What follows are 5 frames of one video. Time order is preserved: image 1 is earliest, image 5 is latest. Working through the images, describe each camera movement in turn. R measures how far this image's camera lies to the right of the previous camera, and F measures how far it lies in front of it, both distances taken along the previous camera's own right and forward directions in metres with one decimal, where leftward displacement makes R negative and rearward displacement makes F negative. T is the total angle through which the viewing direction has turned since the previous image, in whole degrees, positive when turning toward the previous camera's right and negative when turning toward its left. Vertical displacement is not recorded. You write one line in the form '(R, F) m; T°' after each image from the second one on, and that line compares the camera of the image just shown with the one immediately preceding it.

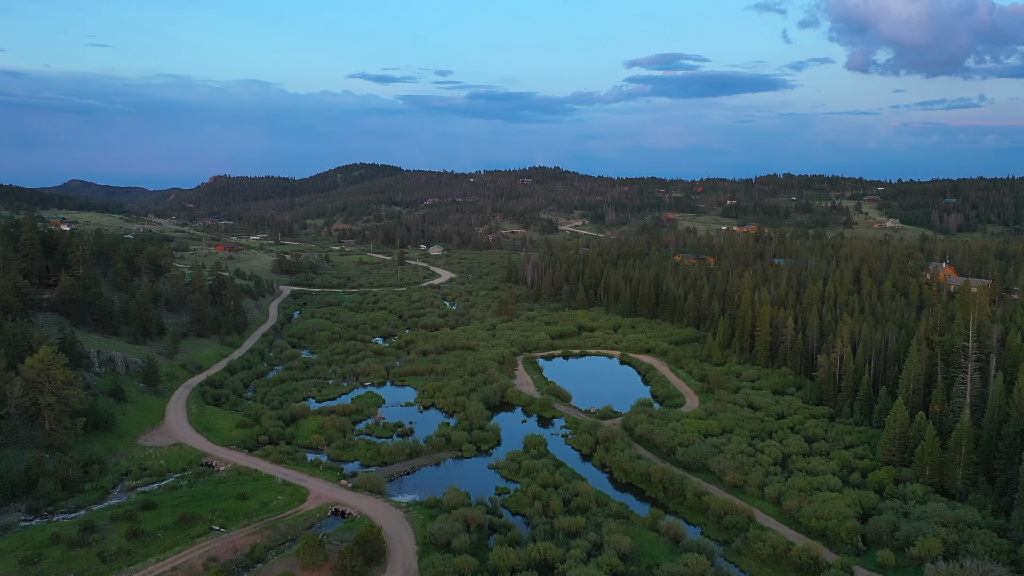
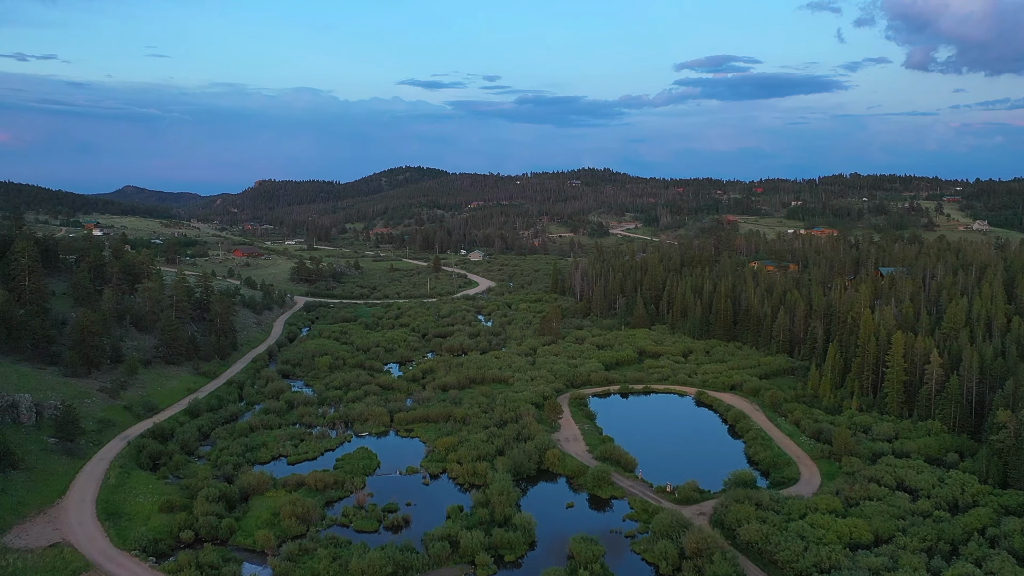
(+0.3, +13.4) m; -3°
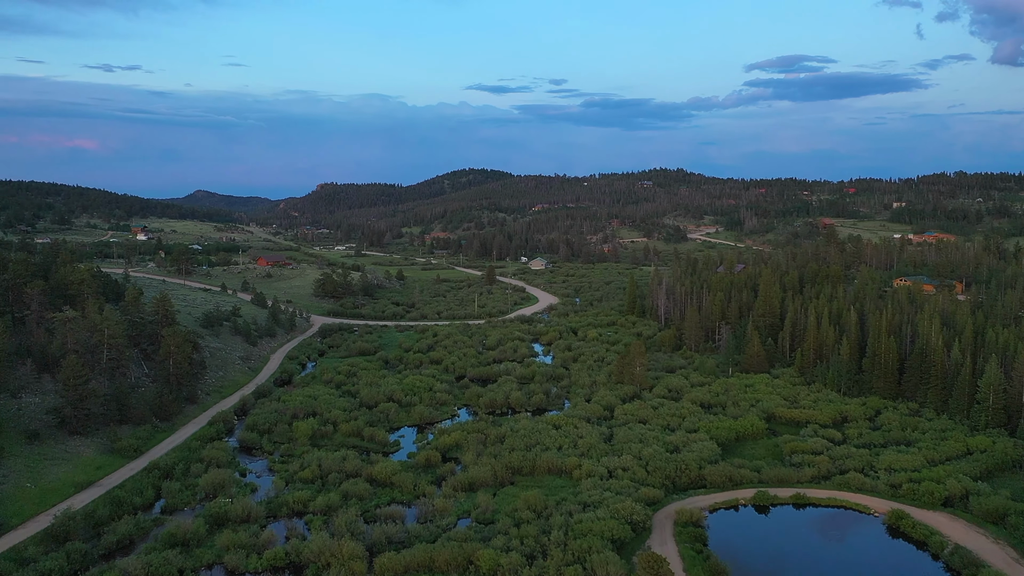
(0.0, +17.9) m; -4°
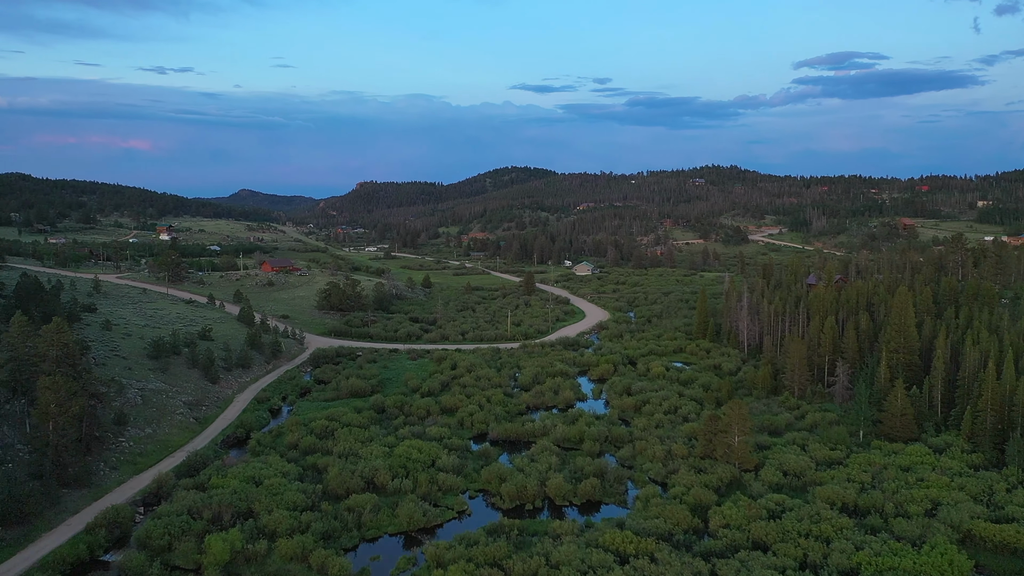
(+0.1, +14.5) m; -3°
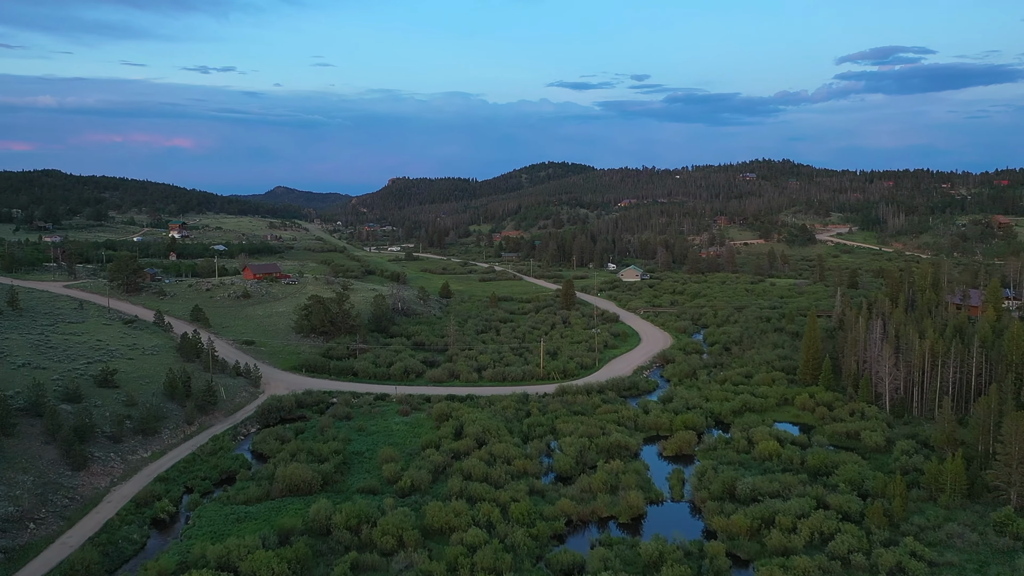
(+0.1, +16.7) m; -2°
